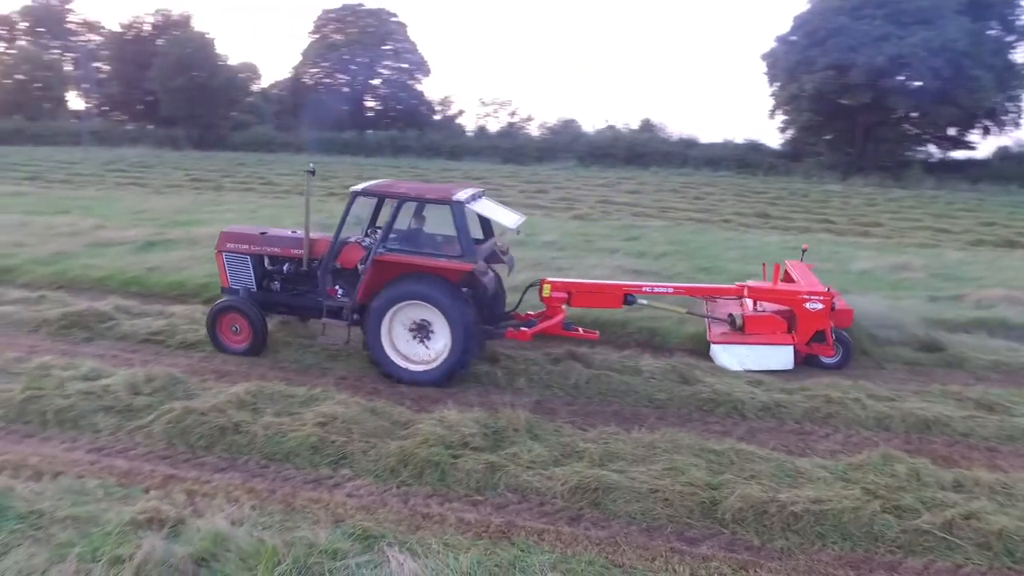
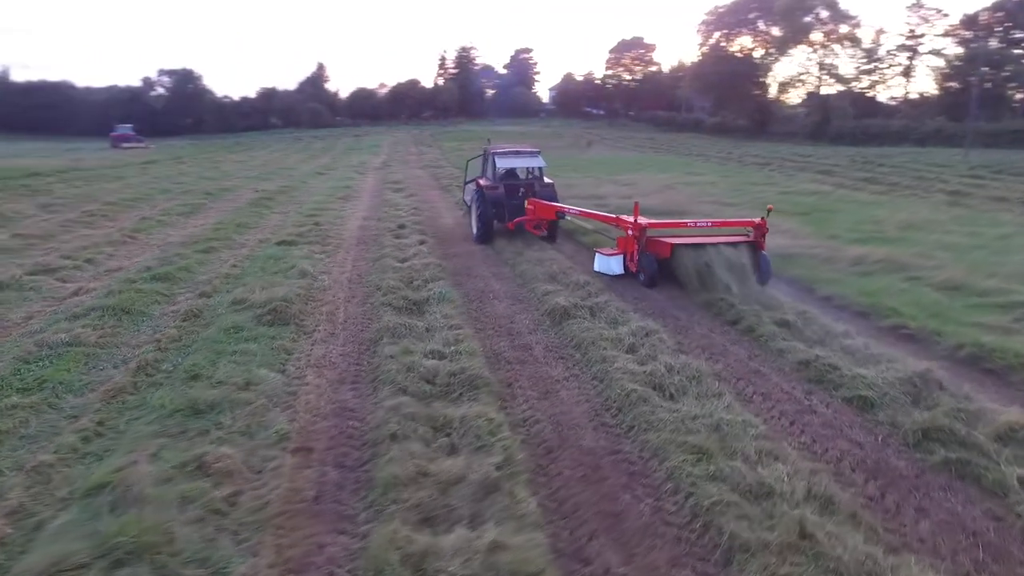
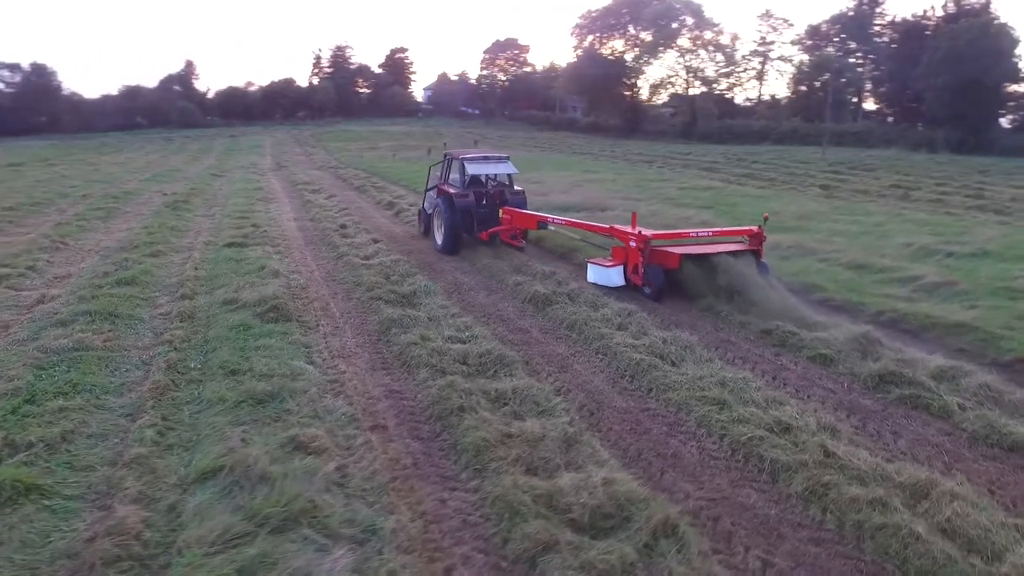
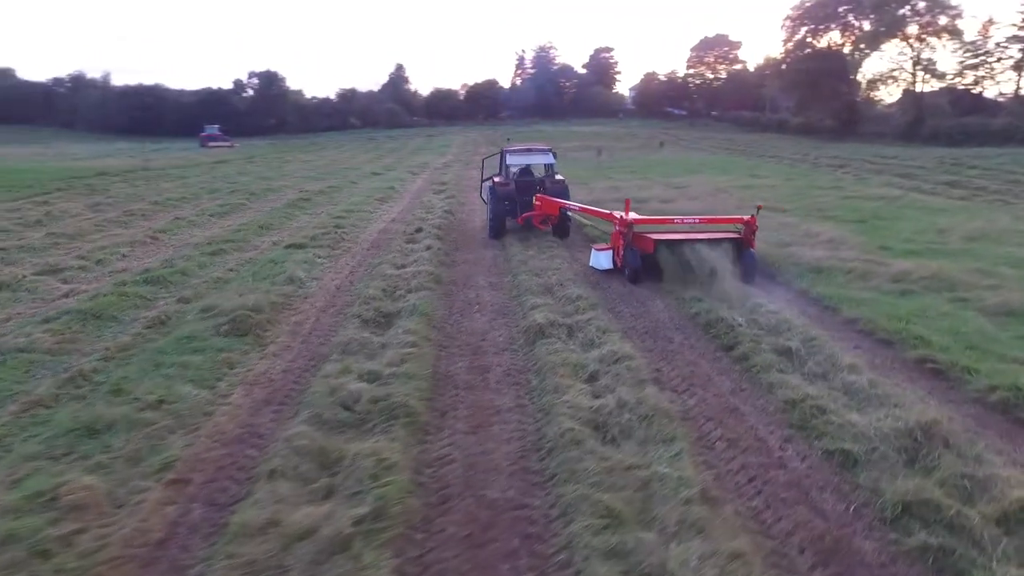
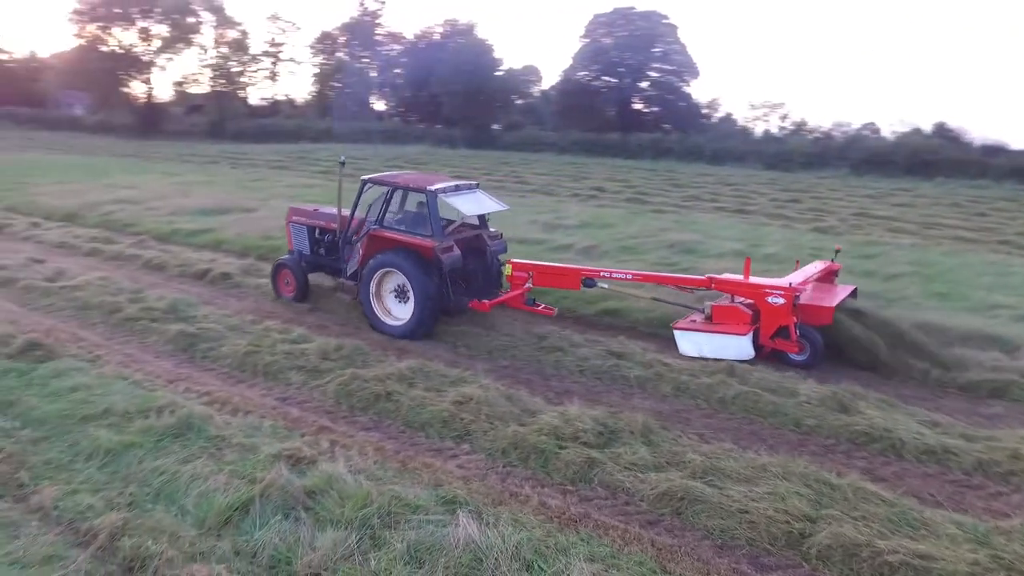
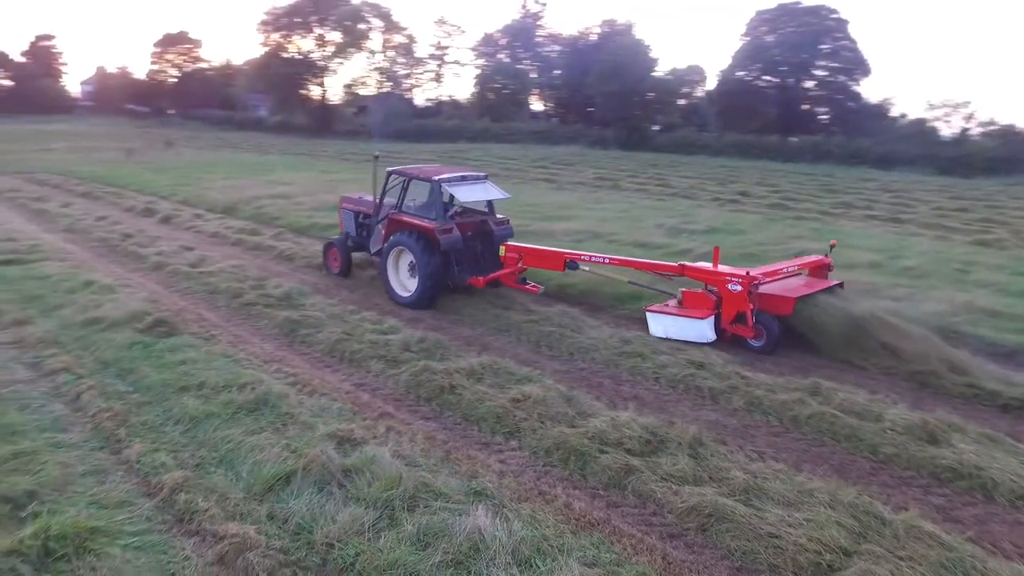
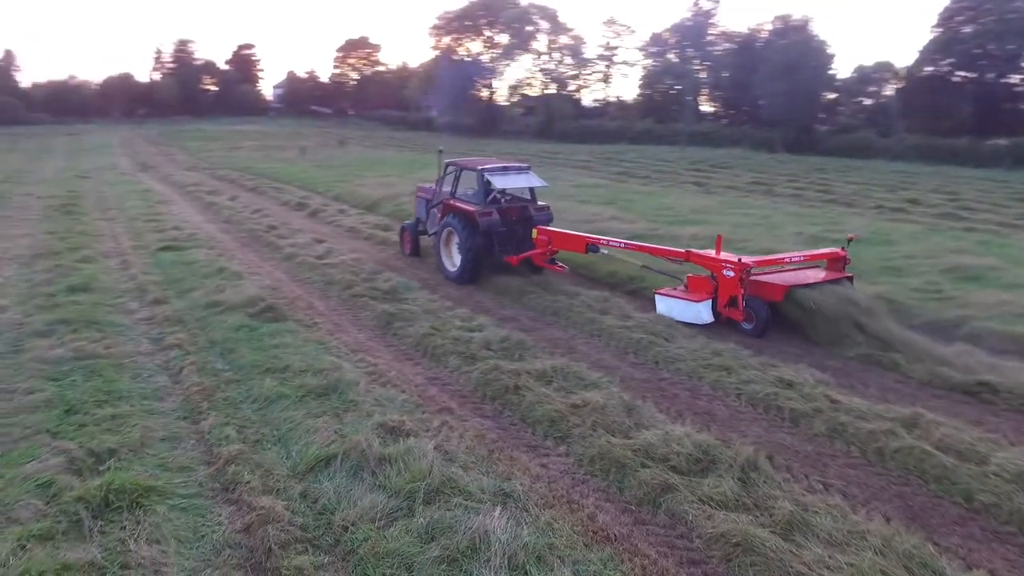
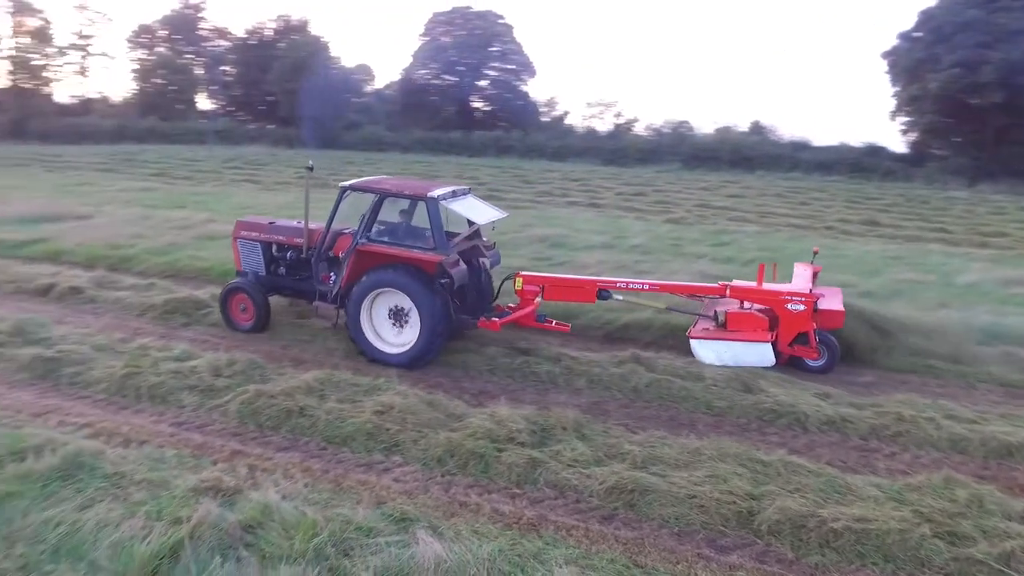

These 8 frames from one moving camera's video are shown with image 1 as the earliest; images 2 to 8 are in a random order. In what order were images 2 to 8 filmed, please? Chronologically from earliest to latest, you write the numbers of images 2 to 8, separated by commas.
8, 5, 6, 7, 3, 2, 4
